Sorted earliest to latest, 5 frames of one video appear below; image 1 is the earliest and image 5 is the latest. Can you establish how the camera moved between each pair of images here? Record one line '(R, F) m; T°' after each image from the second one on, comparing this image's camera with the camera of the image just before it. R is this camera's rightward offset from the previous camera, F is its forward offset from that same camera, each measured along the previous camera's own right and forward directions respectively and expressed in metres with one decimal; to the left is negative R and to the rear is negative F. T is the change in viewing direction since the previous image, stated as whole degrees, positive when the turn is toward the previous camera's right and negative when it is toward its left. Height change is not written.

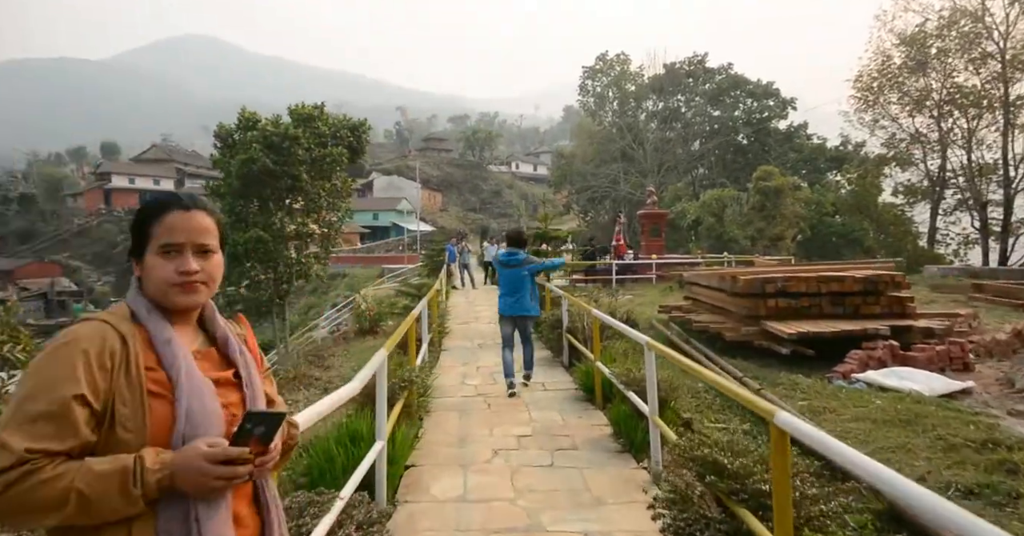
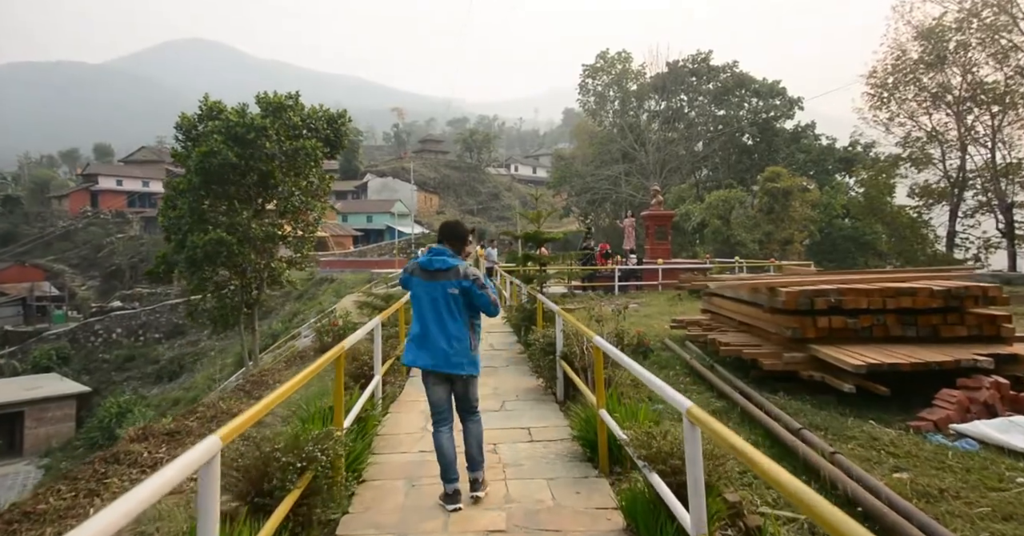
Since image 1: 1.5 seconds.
(+0.2, +1.8) m; 0°
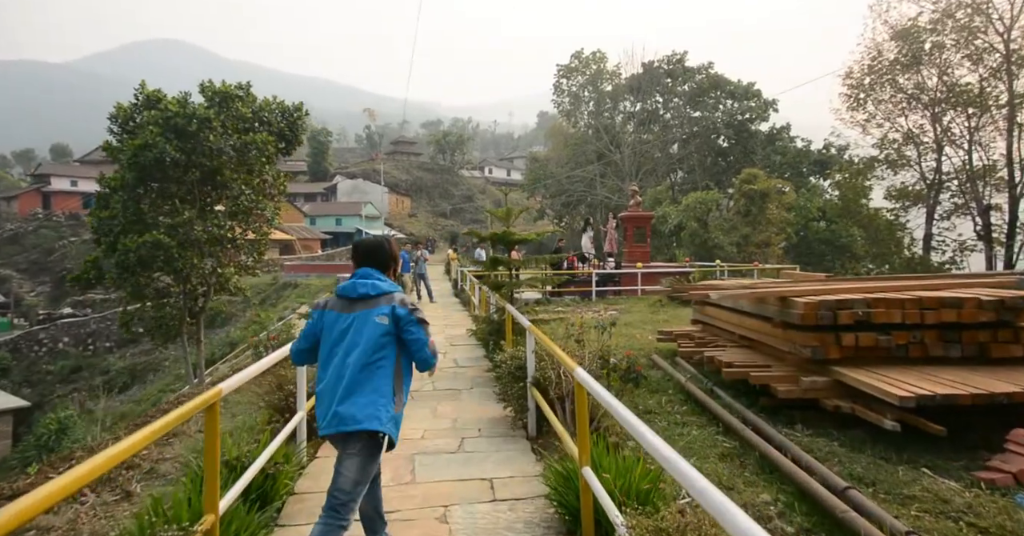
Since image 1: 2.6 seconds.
(+0.1, +1.2) m; +2°
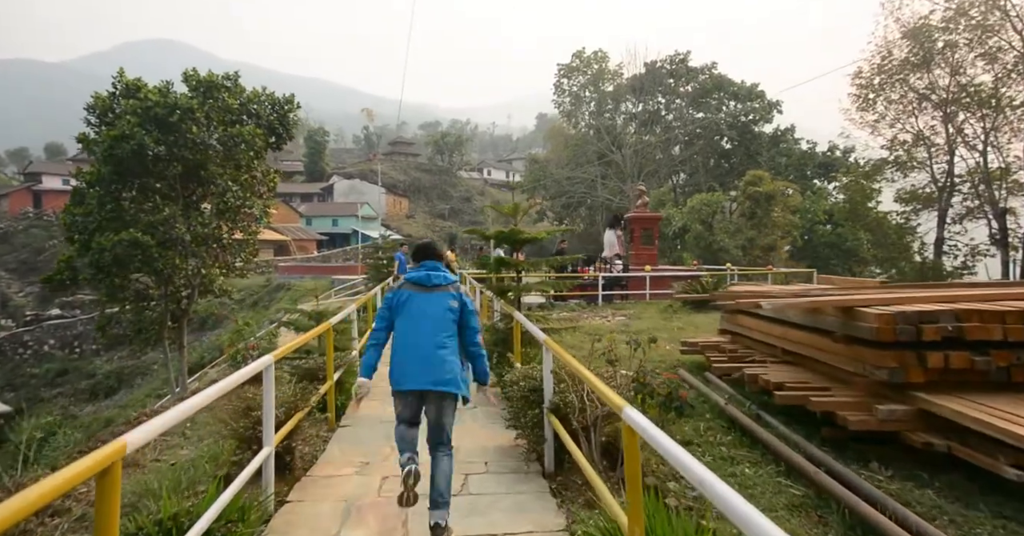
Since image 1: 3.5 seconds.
(-0.1, +0.9) m; 0°
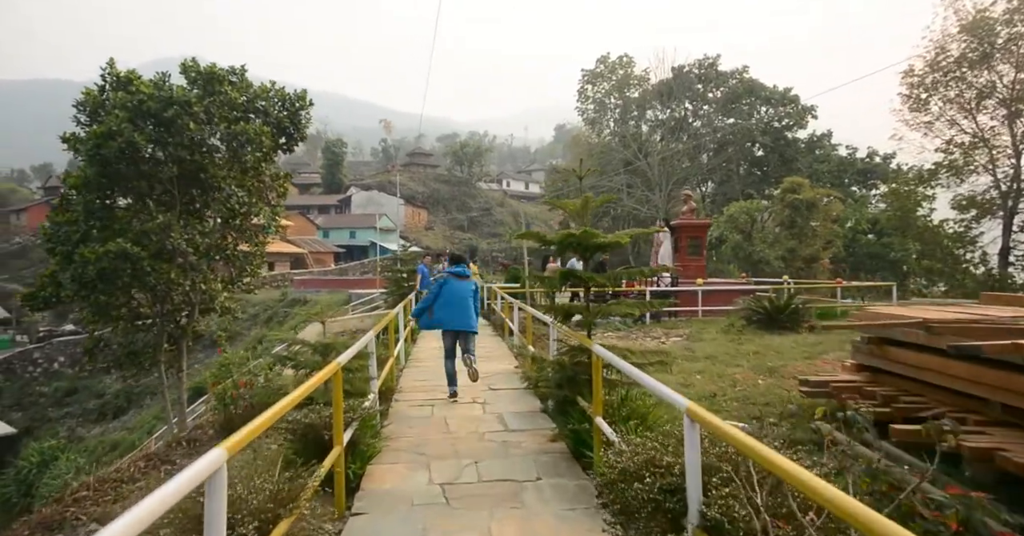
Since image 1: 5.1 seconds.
(-0.5, +1.8) m; -2°
